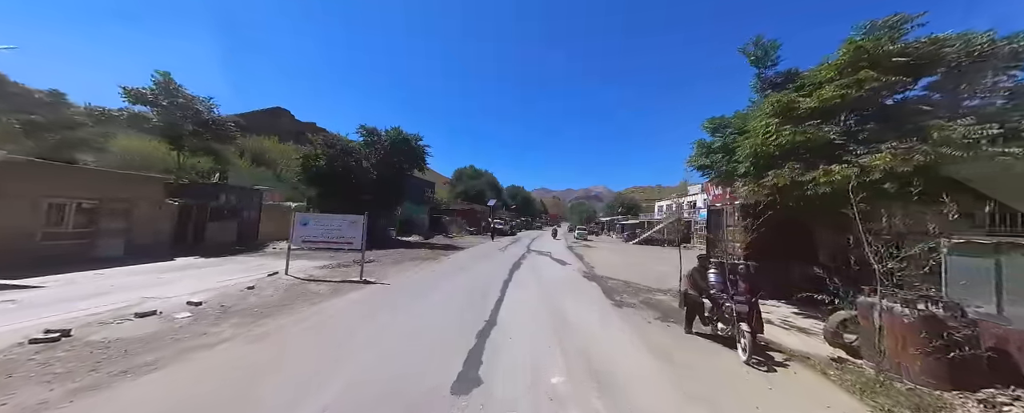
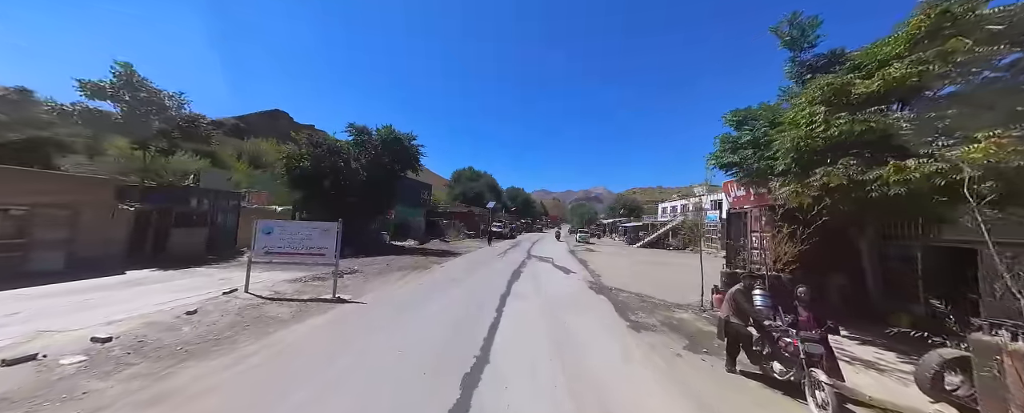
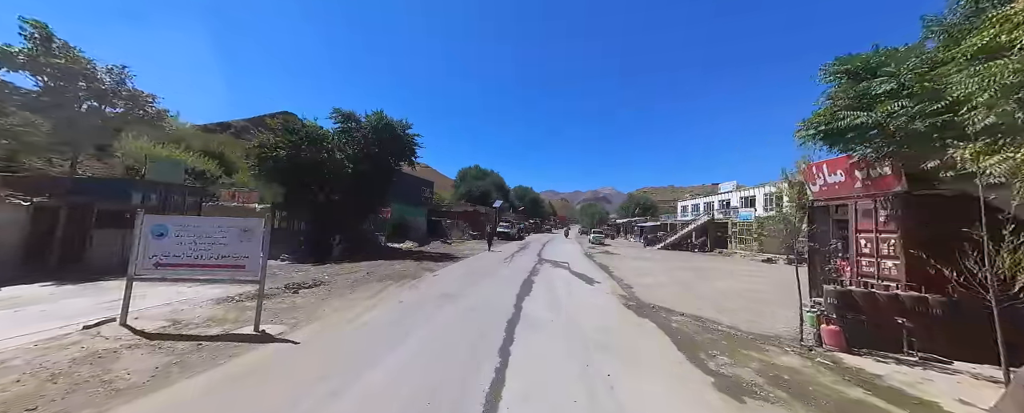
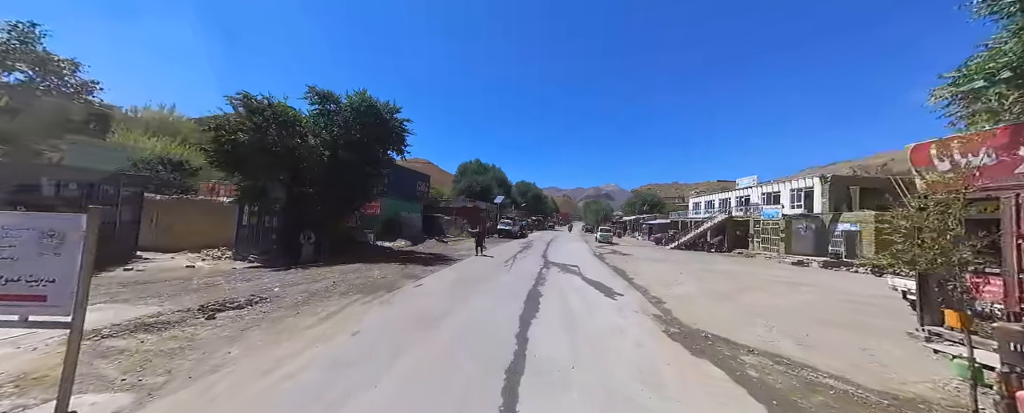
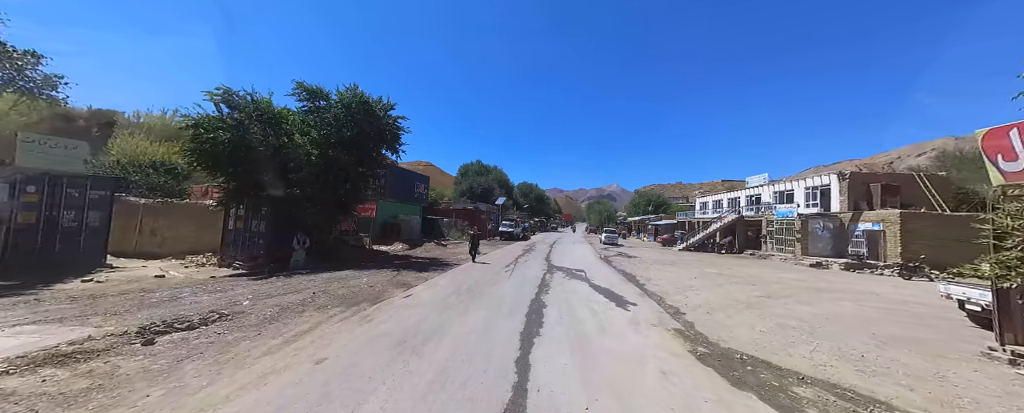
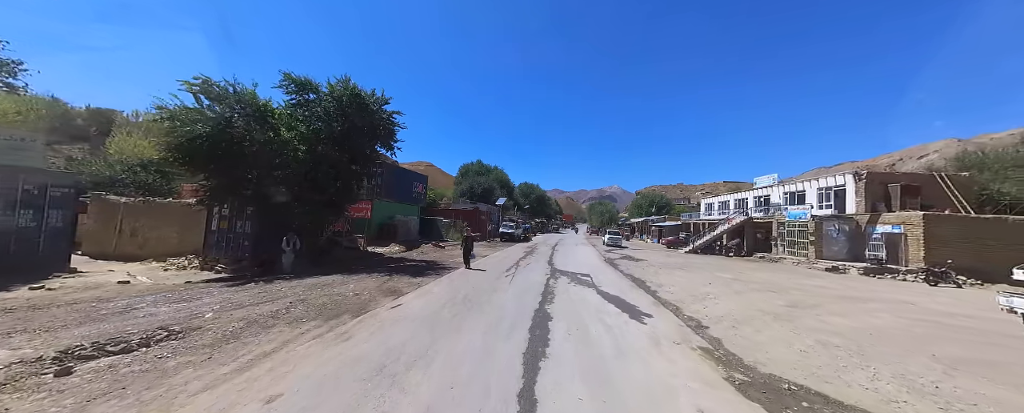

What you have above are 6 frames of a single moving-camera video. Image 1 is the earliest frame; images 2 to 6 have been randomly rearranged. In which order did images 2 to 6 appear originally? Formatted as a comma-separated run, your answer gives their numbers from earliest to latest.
2, 3, 4, 5, 6
